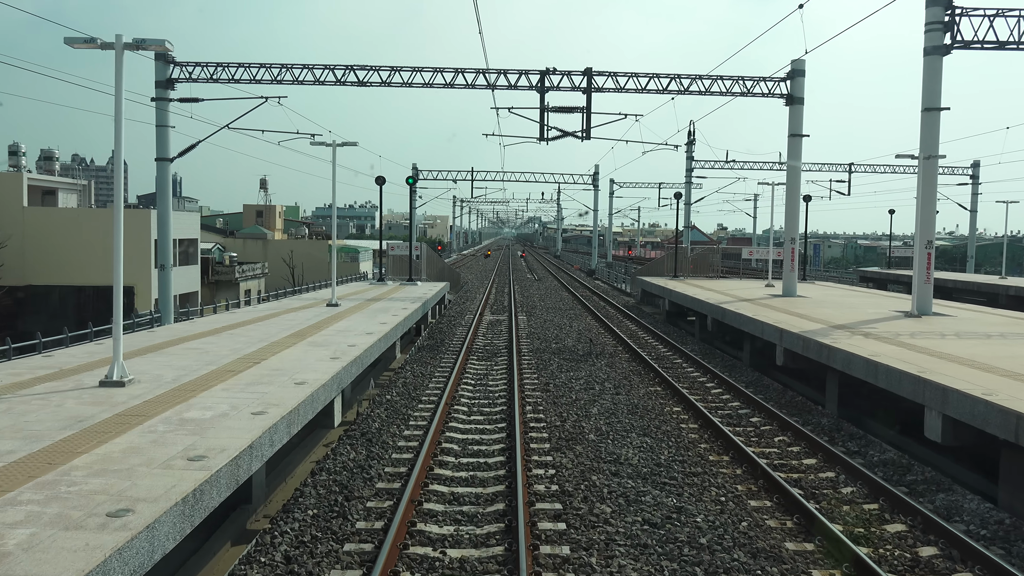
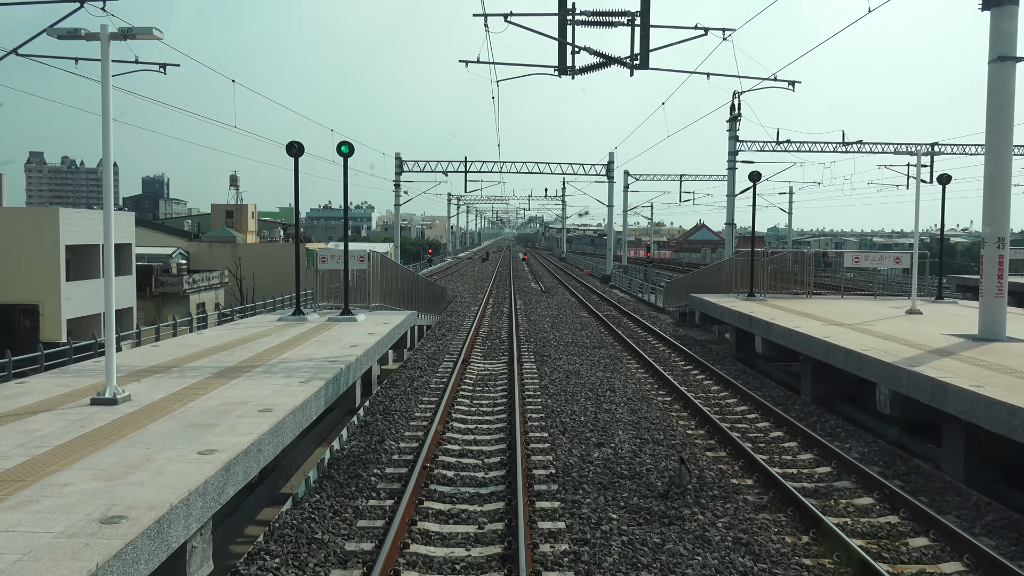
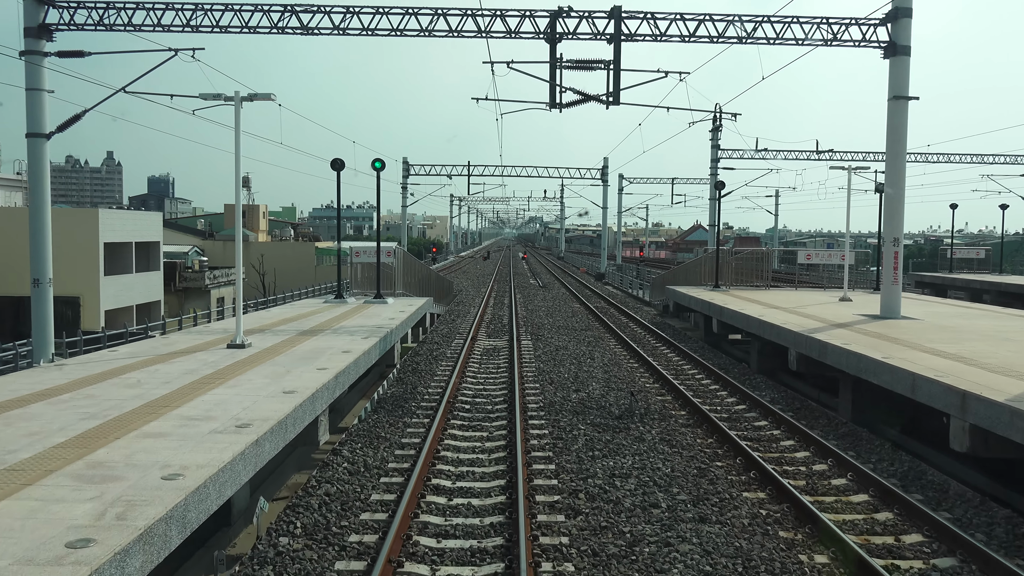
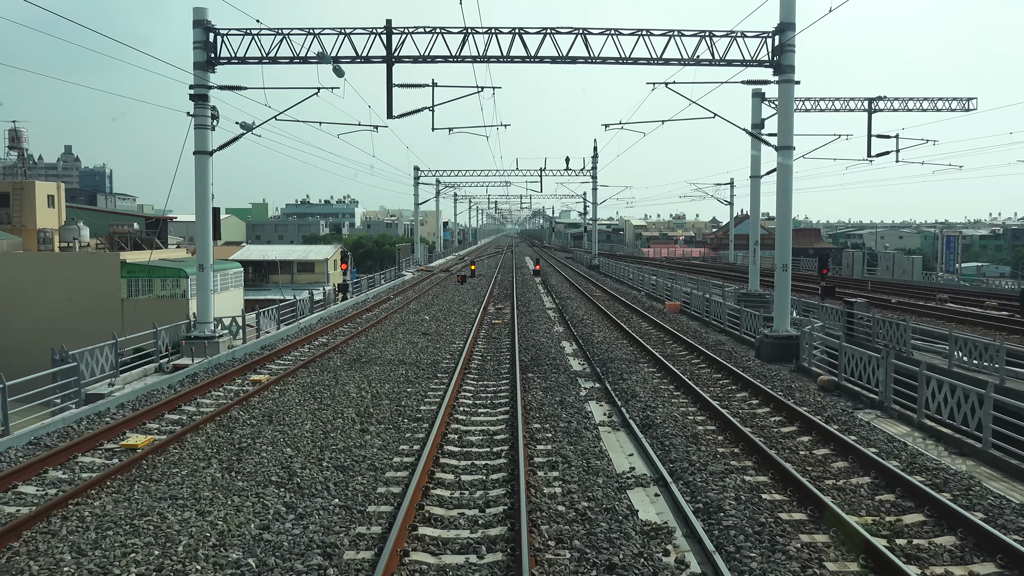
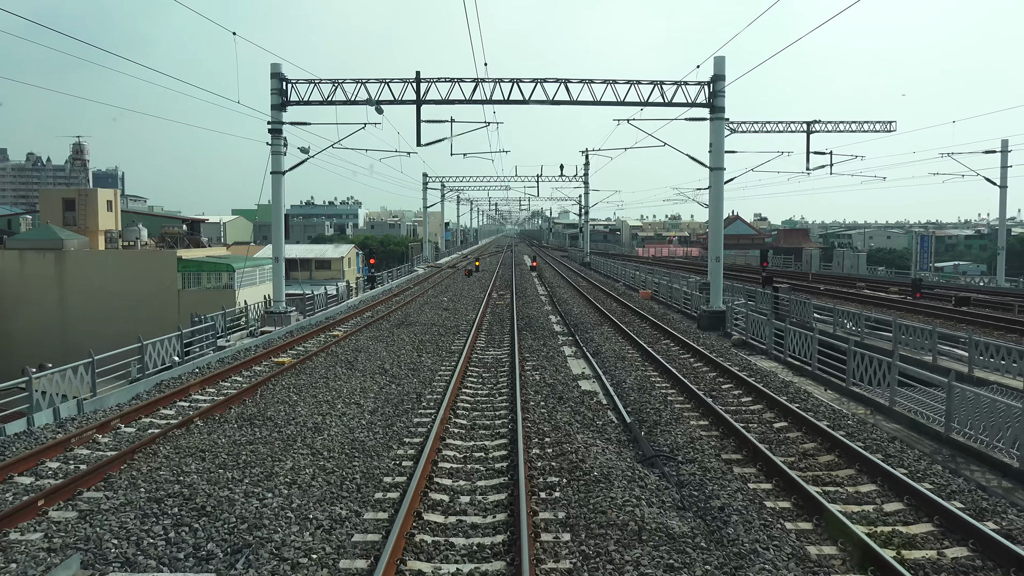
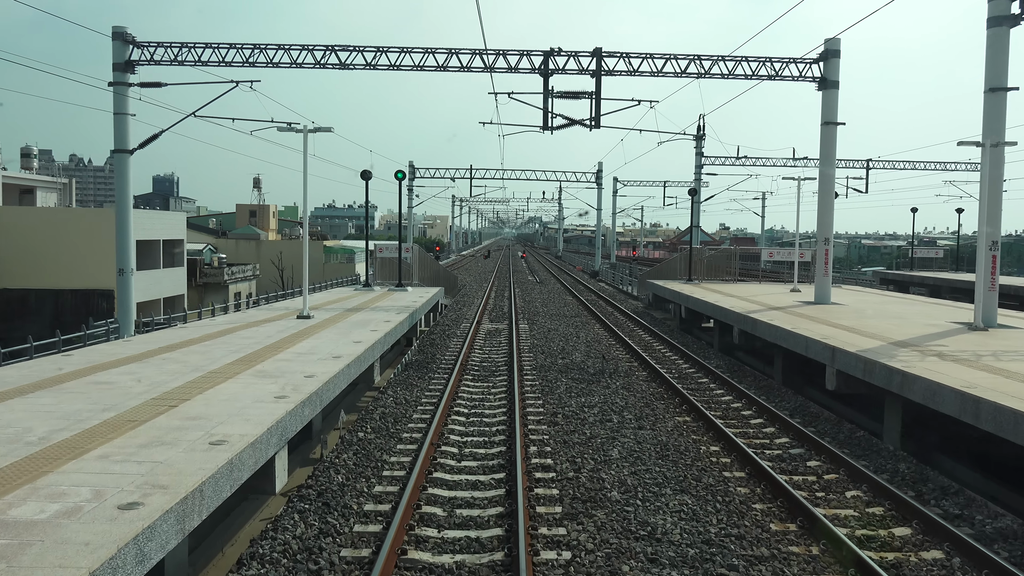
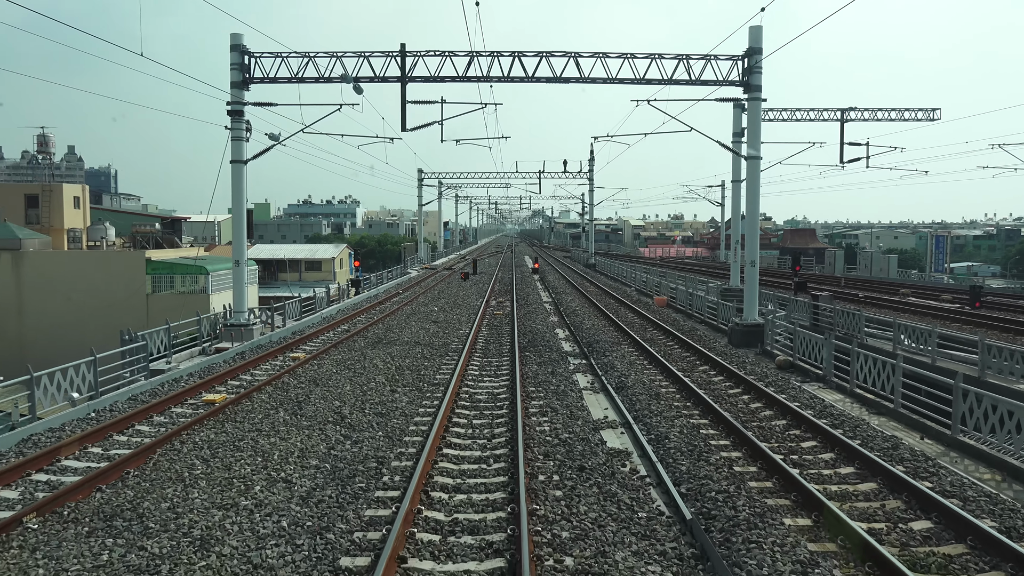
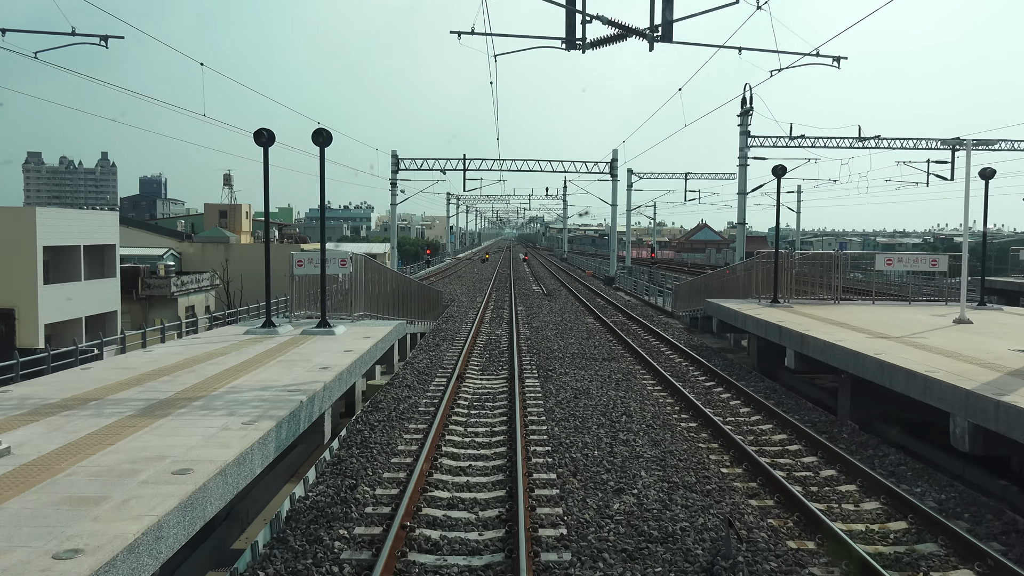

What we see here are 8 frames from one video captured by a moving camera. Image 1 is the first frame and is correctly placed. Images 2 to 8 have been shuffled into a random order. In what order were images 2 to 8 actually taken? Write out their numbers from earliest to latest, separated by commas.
6, 3, 2, 8, 5, 7, 4
